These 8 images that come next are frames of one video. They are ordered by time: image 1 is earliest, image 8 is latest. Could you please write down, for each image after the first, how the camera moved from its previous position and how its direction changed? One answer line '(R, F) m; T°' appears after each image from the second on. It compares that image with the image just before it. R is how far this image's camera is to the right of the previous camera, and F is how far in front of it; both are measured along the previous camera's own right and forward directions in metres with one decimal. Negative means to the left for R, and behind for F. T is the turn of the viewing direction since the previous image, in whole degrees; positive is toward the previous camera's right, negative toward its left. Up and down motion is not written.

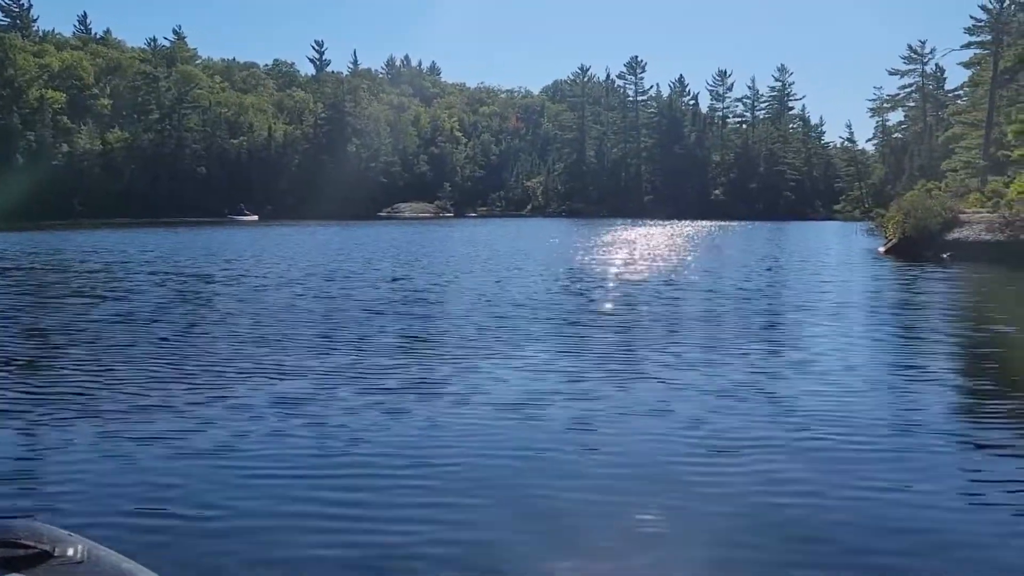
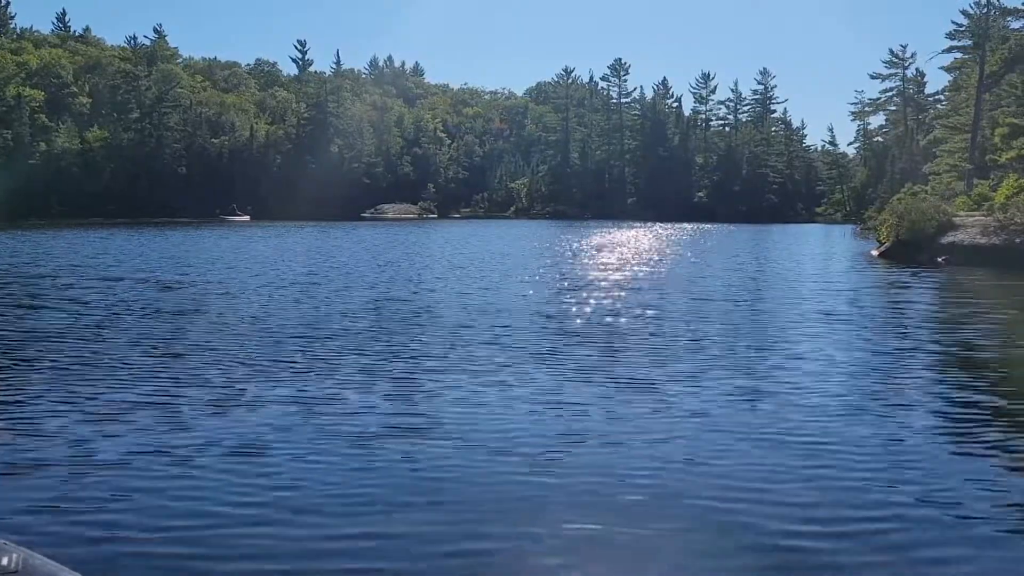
(-0.2, 0.0) m; +1°
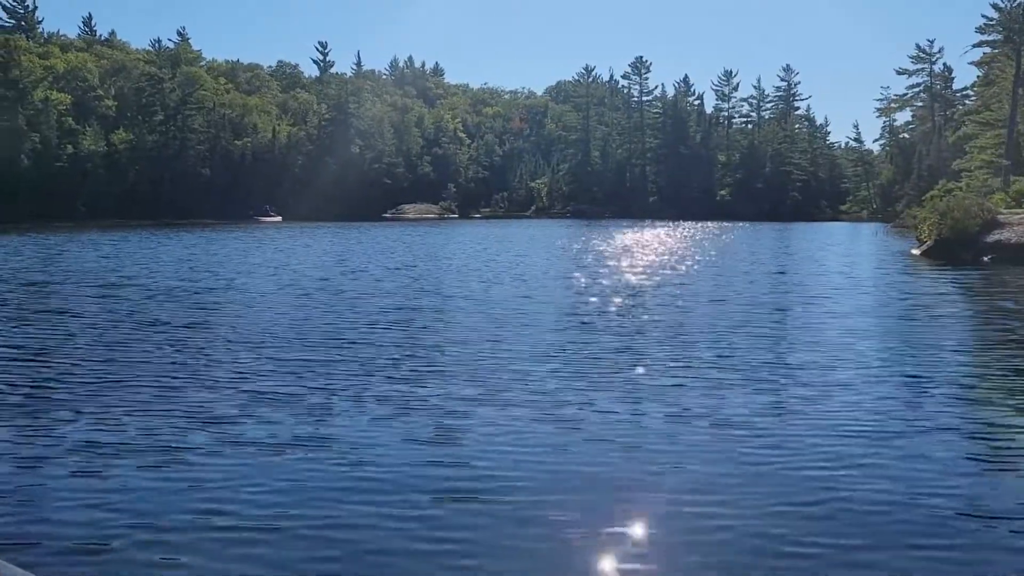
(+0.4, +0.1) m; -2°
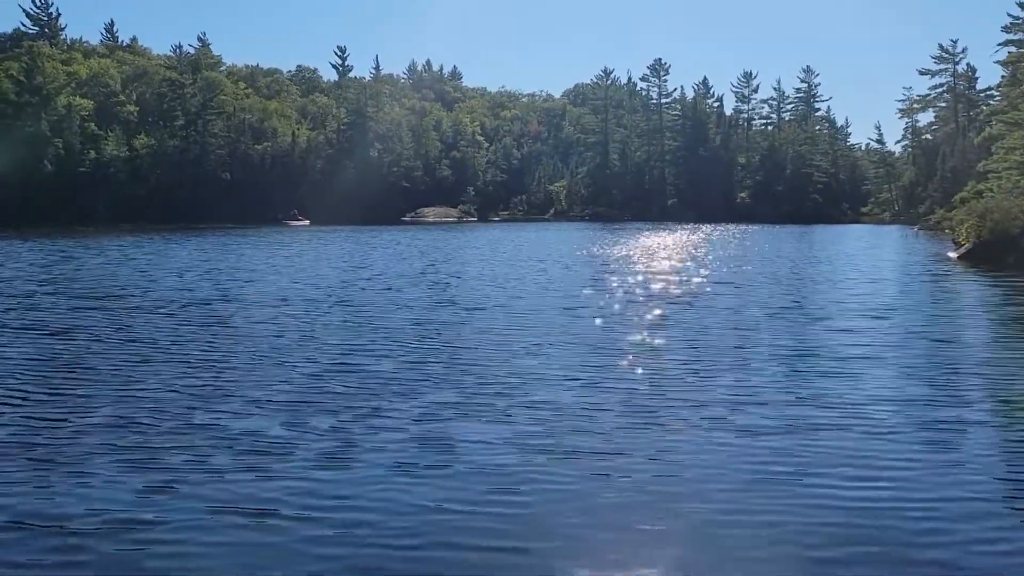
(+0.2, +0.1) m; -1°
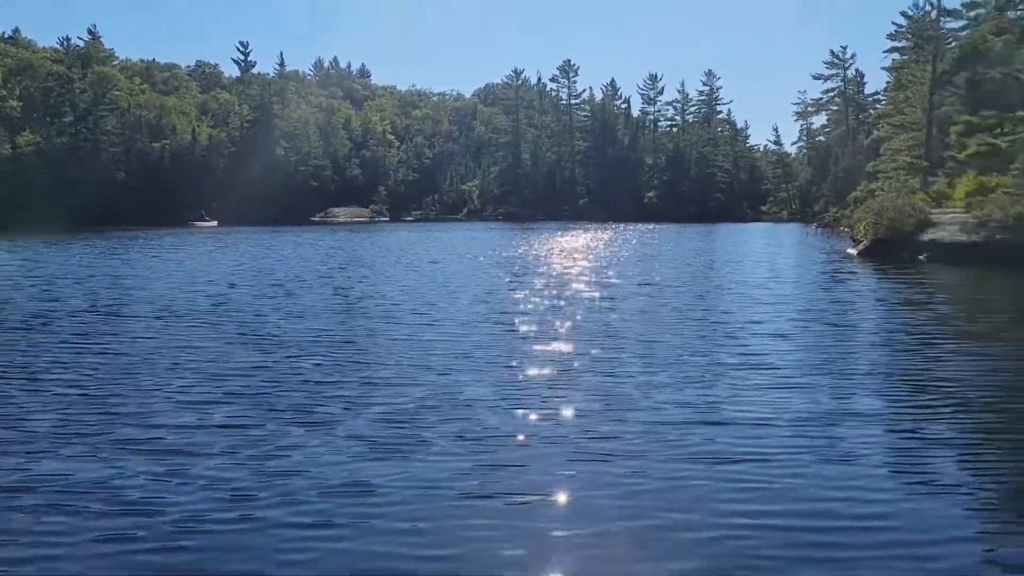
(-1.4, 0.0) m; +8°
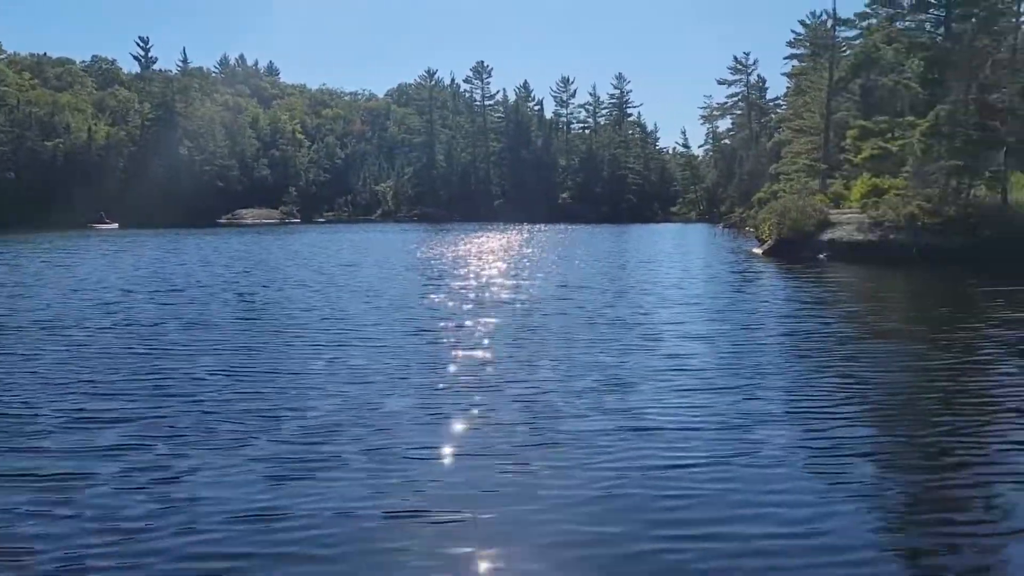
(-1.2, +0.2) m; +7°
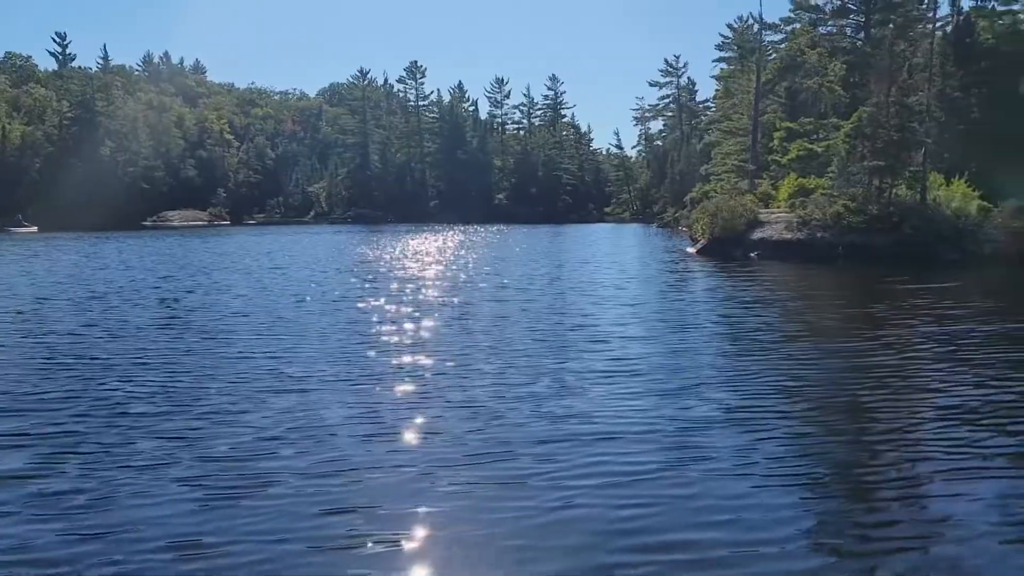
(-0.8, +0.3) m; +5°
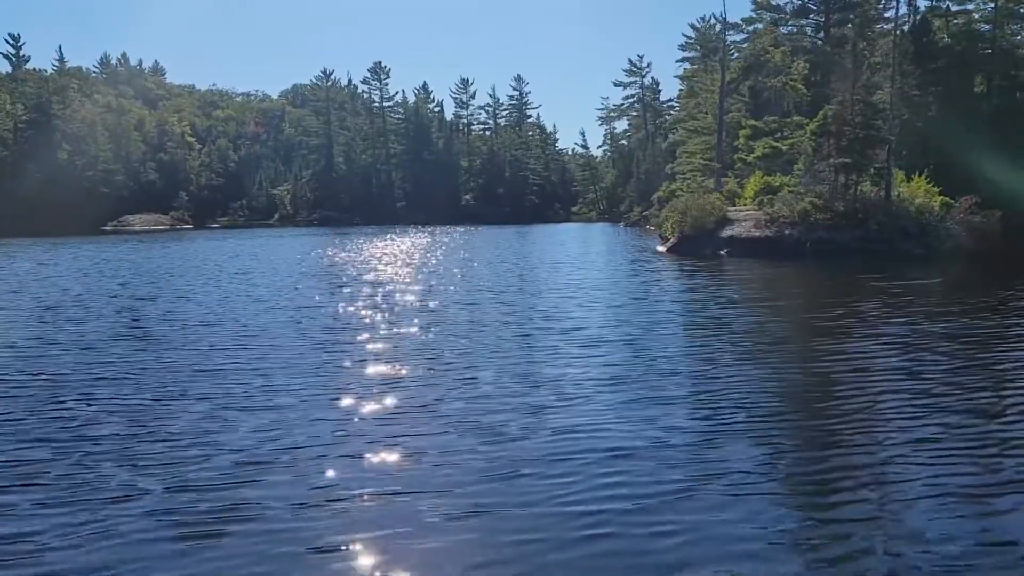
(-0.4, +0.2) m; +3°
